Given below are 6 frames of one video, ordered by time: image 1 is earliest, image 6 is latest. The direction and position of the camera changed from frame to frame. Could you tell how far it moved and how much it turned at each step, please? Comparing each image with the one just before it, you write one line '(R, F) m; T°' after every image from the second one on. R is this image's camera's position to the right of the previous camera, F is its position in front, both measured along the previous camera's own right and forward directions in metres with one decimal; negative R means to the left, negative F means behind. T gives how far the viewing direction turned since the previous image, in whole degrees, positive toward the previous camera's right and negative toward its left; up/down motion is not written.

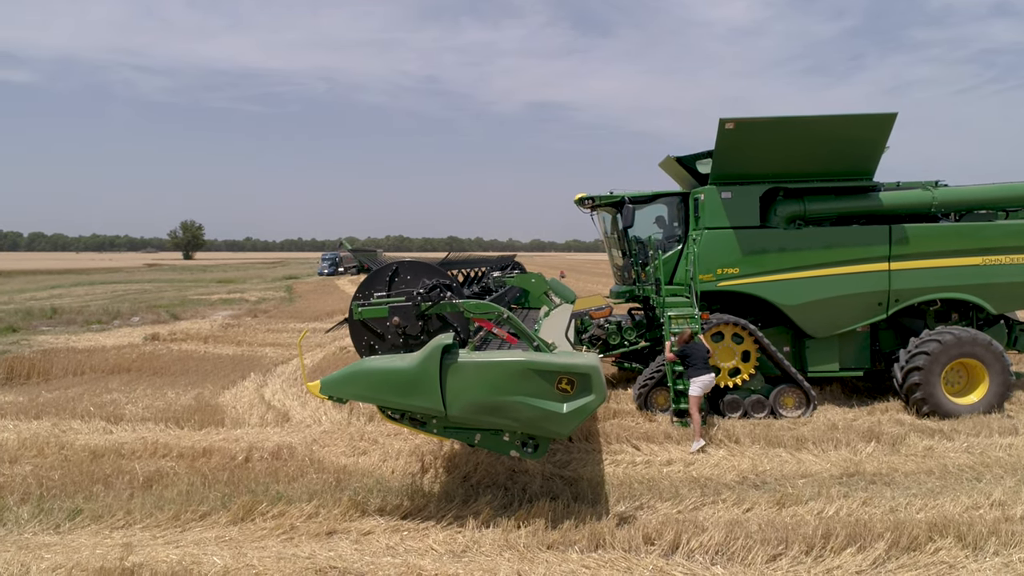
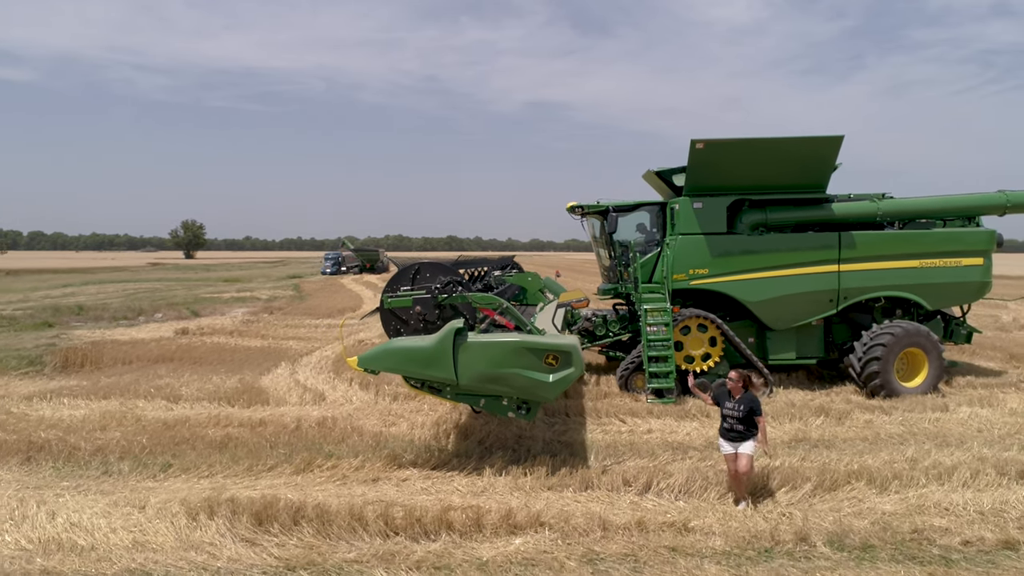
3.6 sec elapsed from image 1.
(-0.1, -1.1) m; 0°
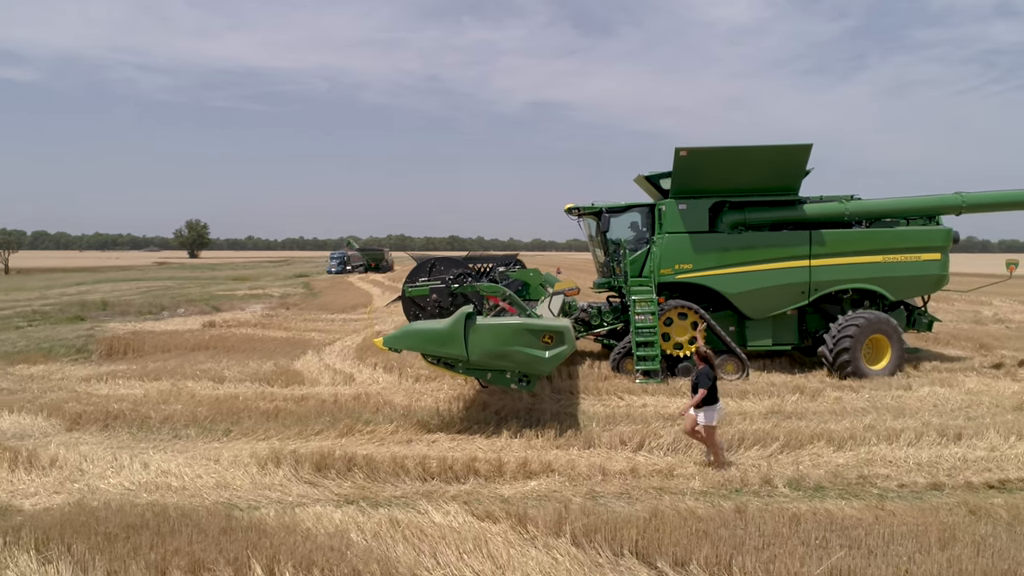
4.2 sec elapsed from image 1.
(-0.1, -0.9) m; 0°
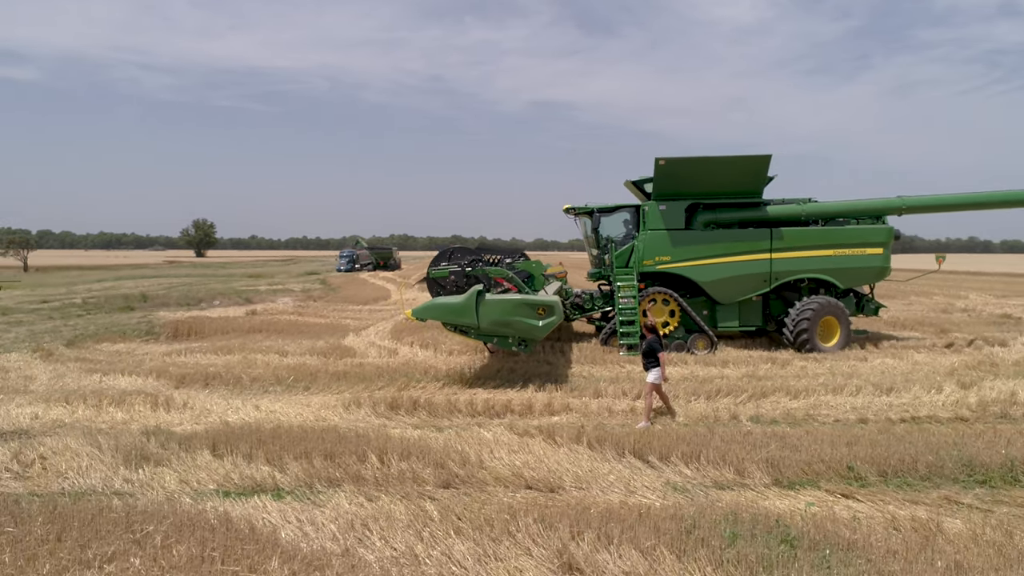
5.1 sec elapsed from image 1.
(-0.2, -1.6) m; 0°
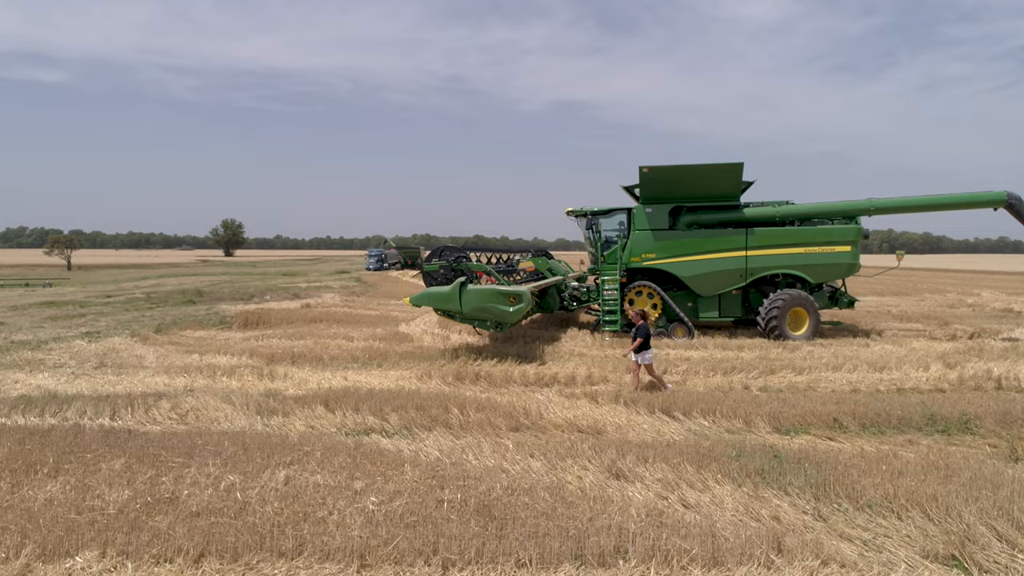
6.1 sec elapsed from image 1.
(-0.3, -1.3) m; -2°
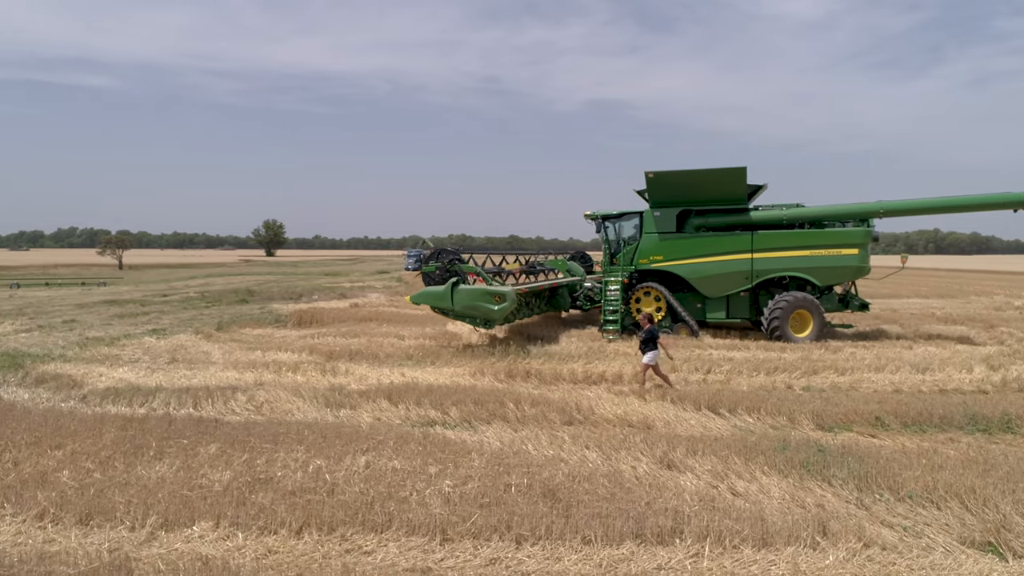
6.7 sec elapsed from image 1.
(-0.2, -0.4) m; -3°
